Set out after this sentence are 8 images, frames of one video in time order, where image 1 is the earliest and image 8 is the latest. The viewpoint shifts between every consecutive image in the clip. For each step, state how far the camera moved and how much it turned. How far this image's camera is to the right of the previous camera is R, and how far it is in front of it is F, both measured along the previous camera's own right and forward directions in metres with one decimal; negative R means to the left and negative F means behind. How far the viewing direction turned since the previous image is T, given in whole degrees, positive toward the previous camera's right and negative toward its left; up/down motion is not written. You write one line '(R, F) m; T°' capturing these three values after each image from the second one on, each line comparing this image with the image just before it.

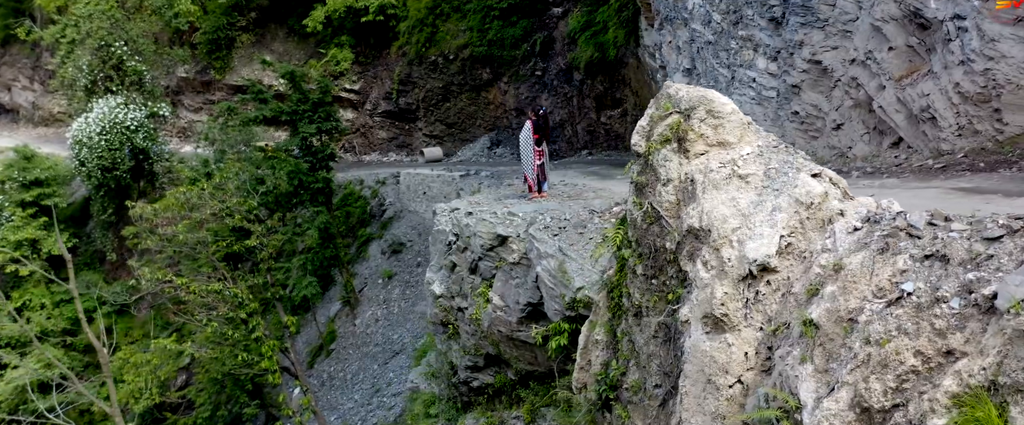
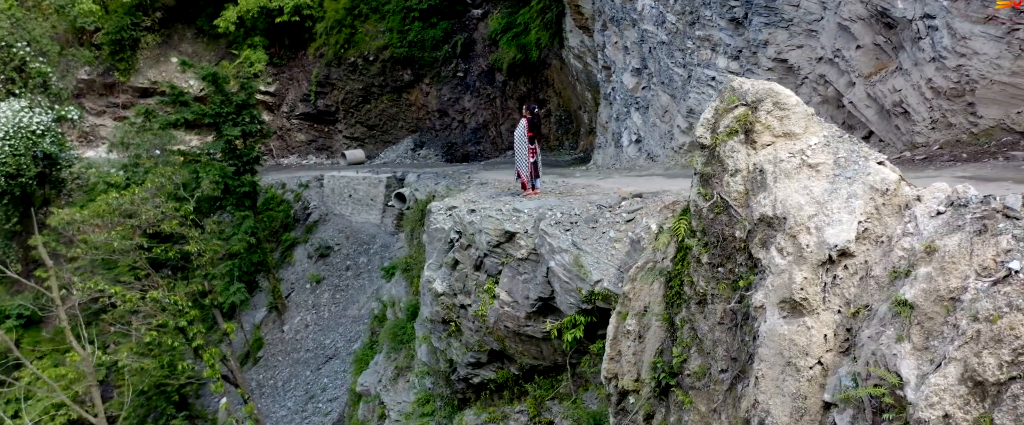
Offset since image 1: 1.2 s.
(-0.8, 0.0) m; +5°
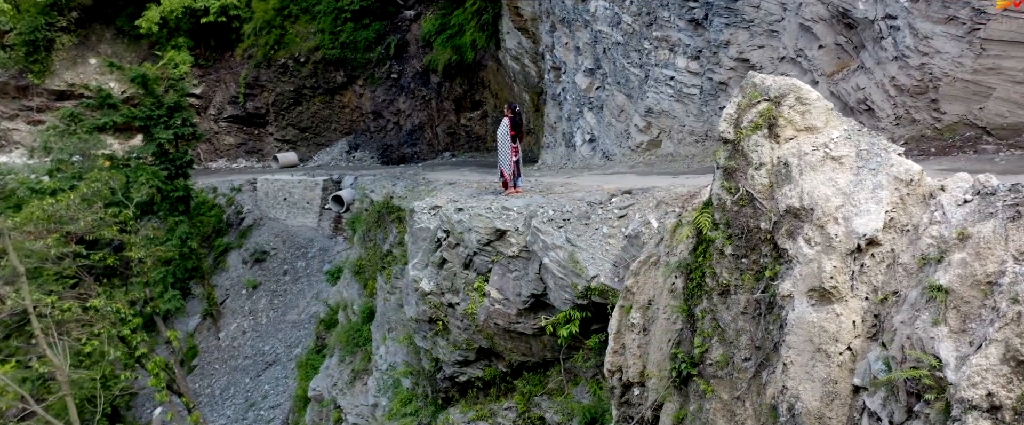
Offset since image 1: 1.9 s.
(-0.5, 0.0) m; +4°
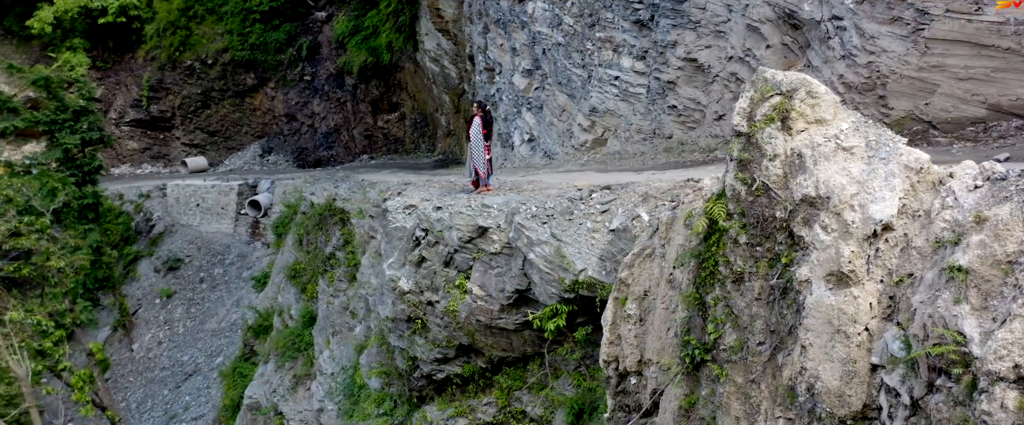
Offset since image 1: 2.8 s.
(-0.6, 0.0) m; +6°
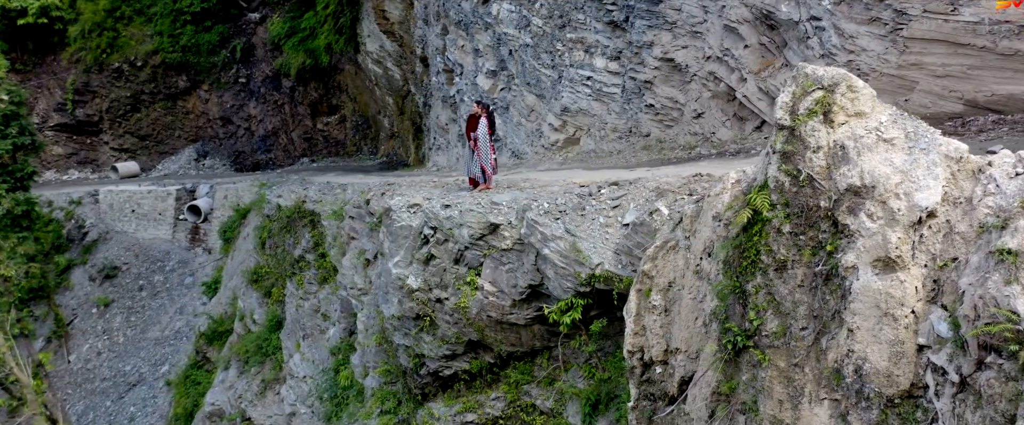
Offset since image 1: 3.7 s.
(-0.7, -0.1) m; +4°
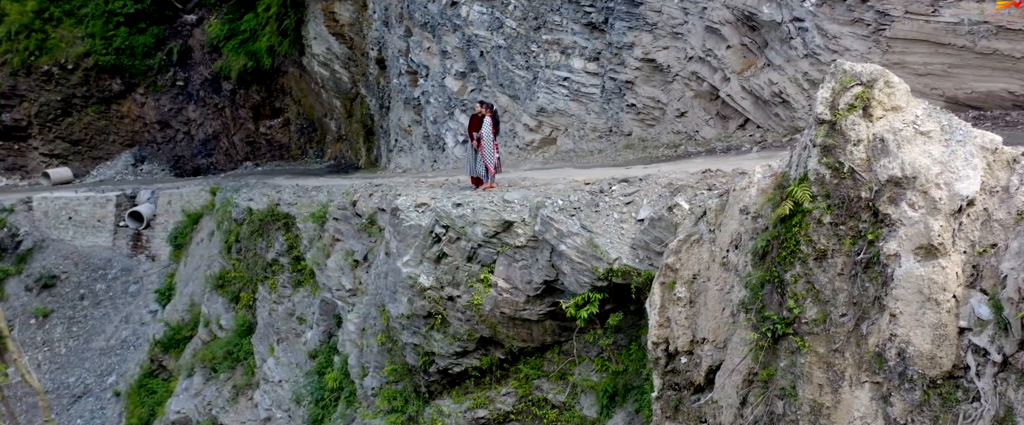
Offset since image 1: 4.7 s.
(-0.6, -0.1) m; +4°
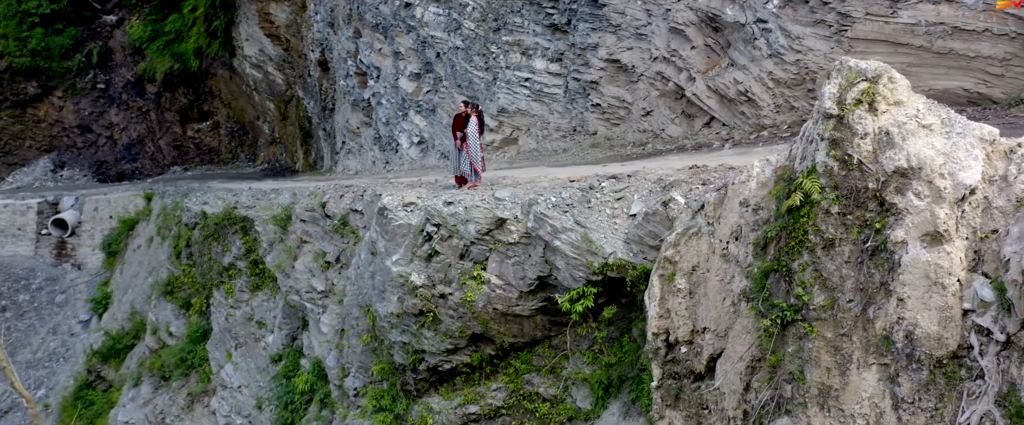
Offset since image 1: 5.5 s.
(-0.6, -0.1) m; +5°
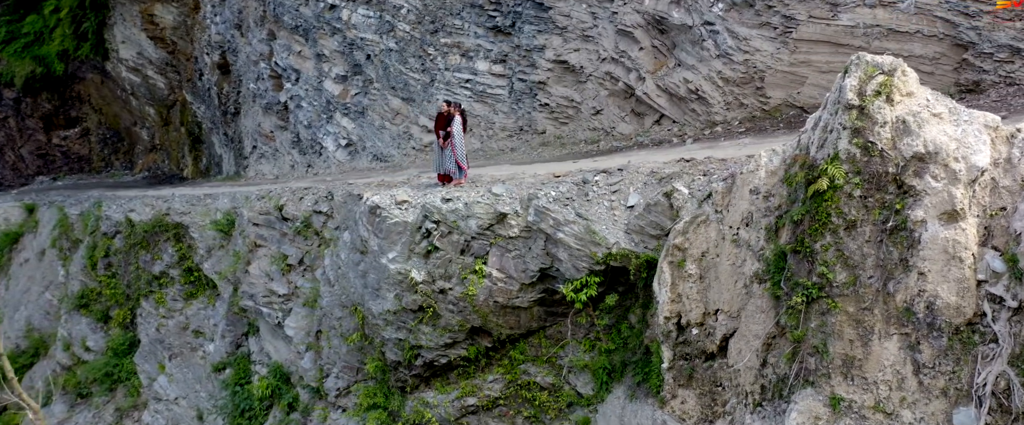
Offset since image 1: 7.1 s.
(-1.1, -0.1) m; +8°
